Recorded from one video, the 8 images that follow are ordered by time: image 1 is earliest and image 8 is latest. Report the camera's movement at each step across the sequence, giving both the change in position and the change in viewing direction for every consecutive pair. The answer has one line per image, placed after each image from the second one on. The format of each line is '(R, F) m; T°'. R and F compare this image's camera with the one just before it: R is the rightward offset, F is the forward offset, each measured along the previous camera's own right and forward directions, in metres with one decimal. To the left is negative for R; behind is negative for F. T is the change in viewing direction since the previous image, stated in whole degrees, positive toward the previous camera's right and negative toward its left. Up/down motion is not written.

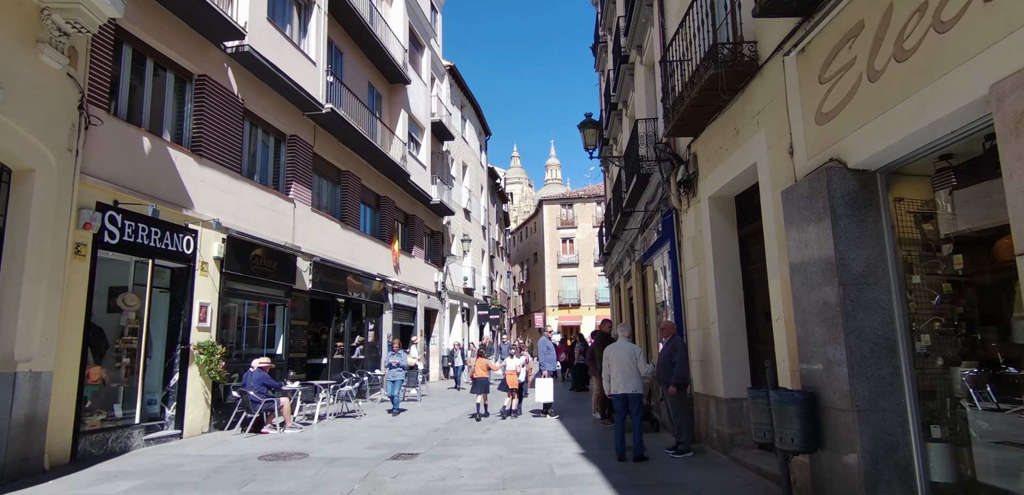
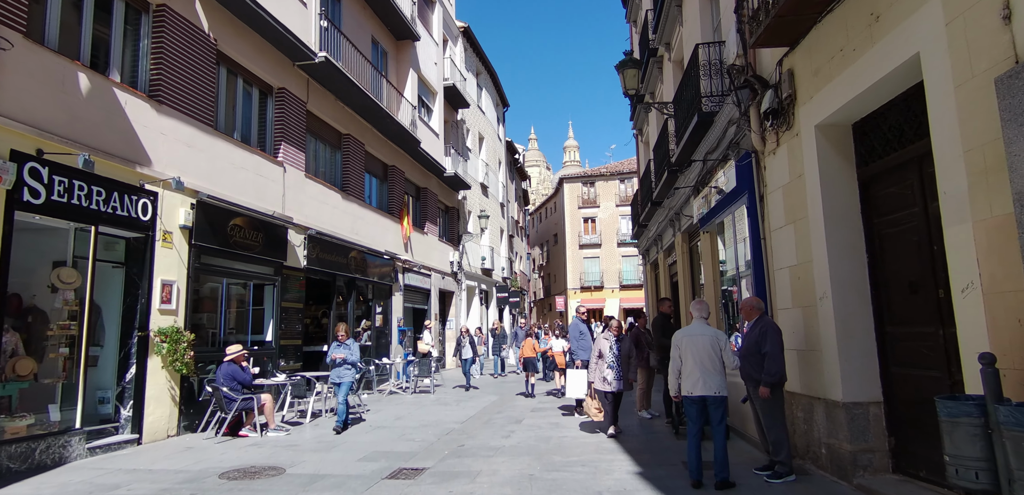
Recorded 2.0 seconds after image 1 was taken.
(-0.1, +1.9) m; -2°
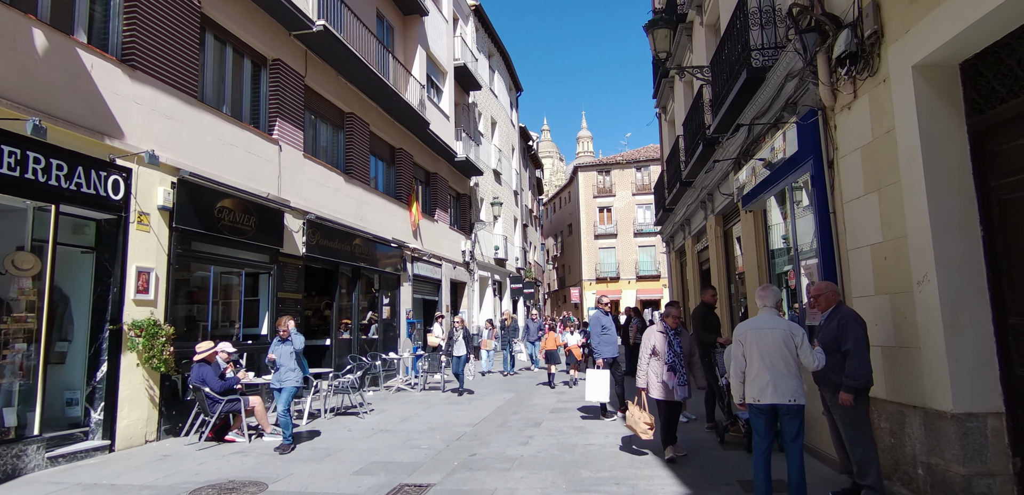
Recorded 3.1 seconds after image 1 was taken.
(-0.1, +1.0) m; -1°
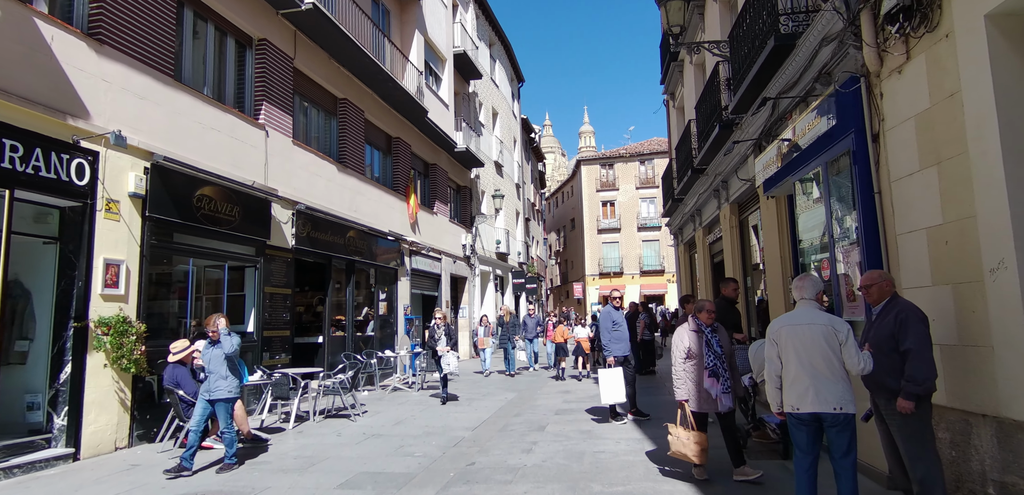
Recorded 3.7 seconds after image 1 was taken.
(0.0, +0.6) m; 0°
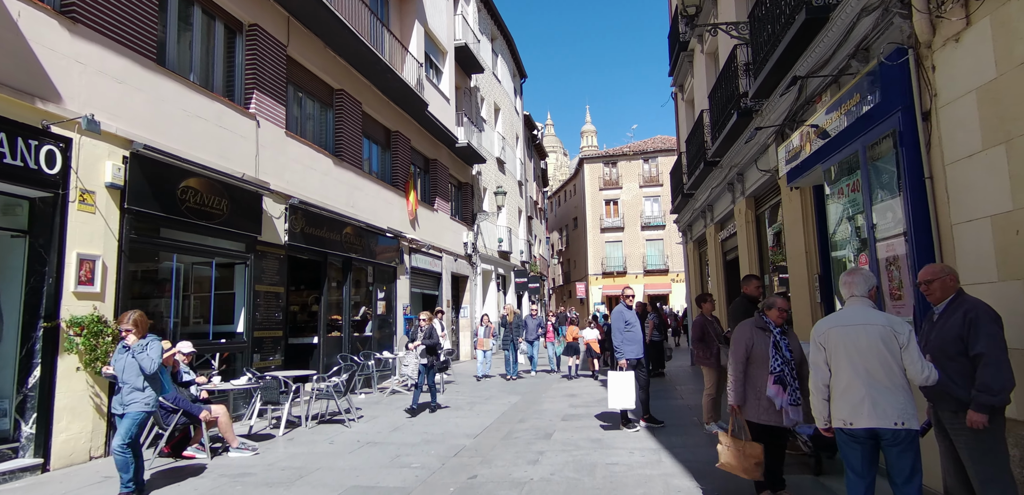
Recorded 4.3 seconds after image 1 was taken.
(0.0, +0.5) m; 0°
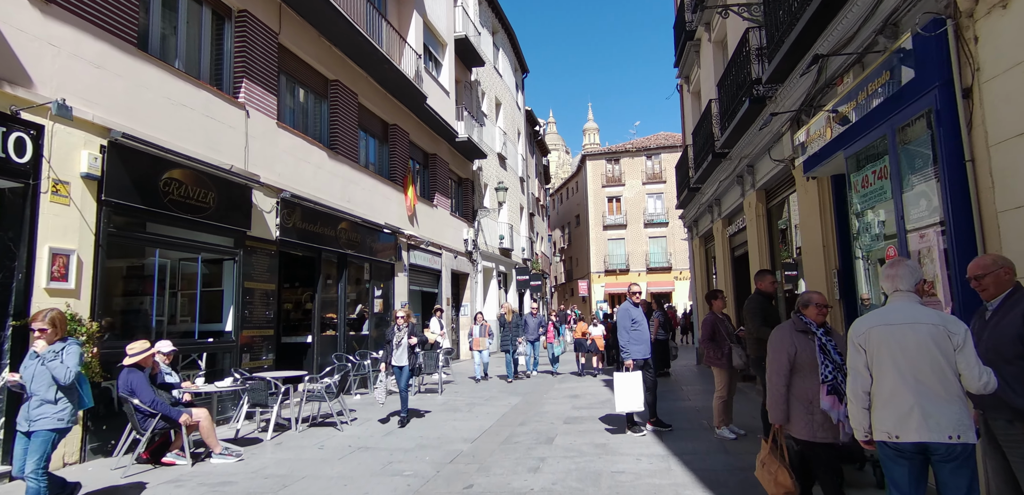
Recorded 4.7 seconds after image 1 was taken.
(0.0, +0.4) m; 0°
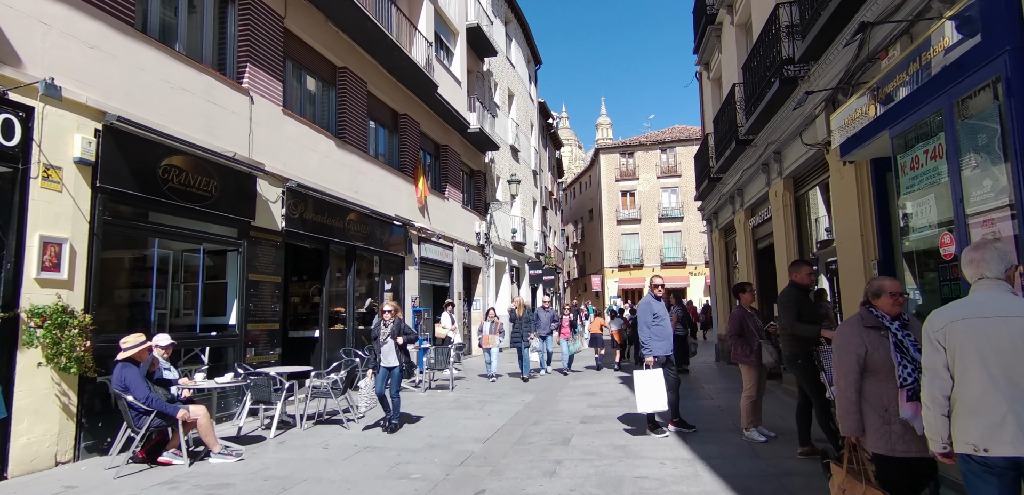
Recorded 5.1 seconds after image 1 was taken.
(0.0, +0.4) m; -1°
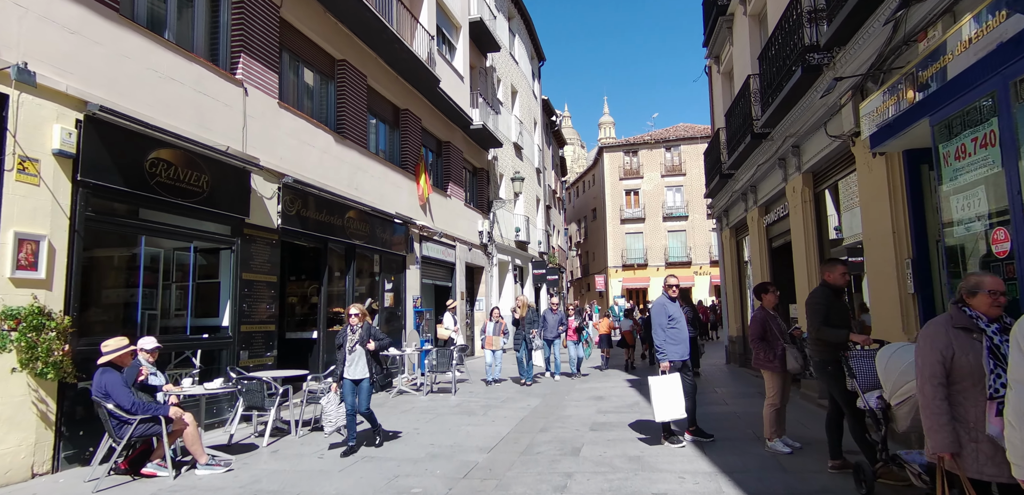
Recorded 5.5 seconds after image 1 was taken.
(0.0, +0.4) m; 0°
